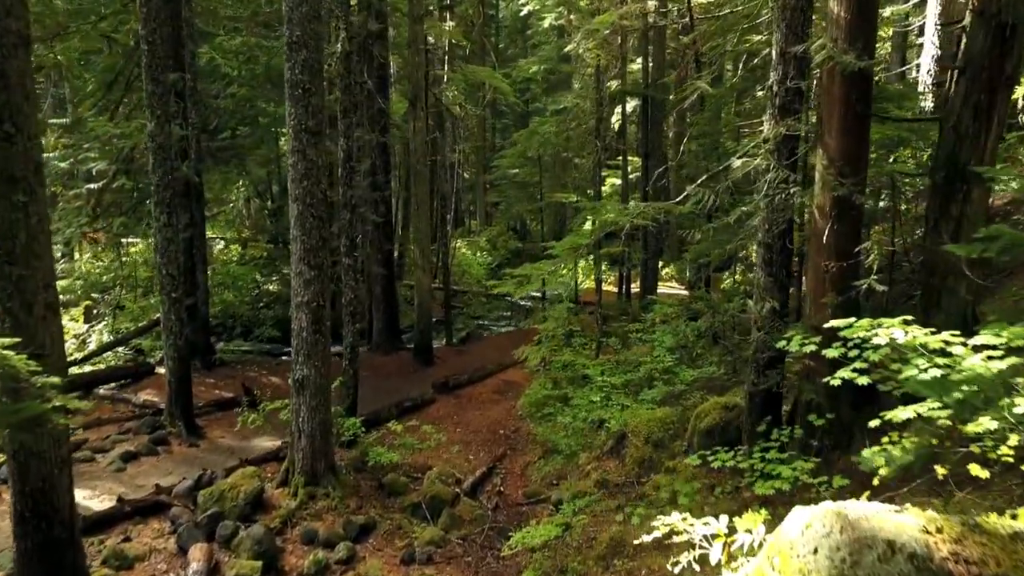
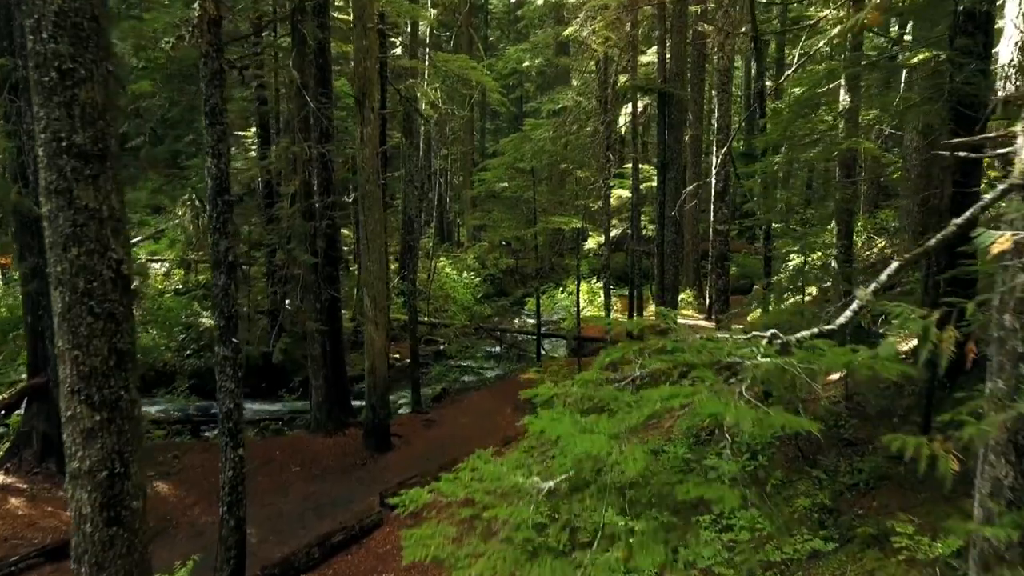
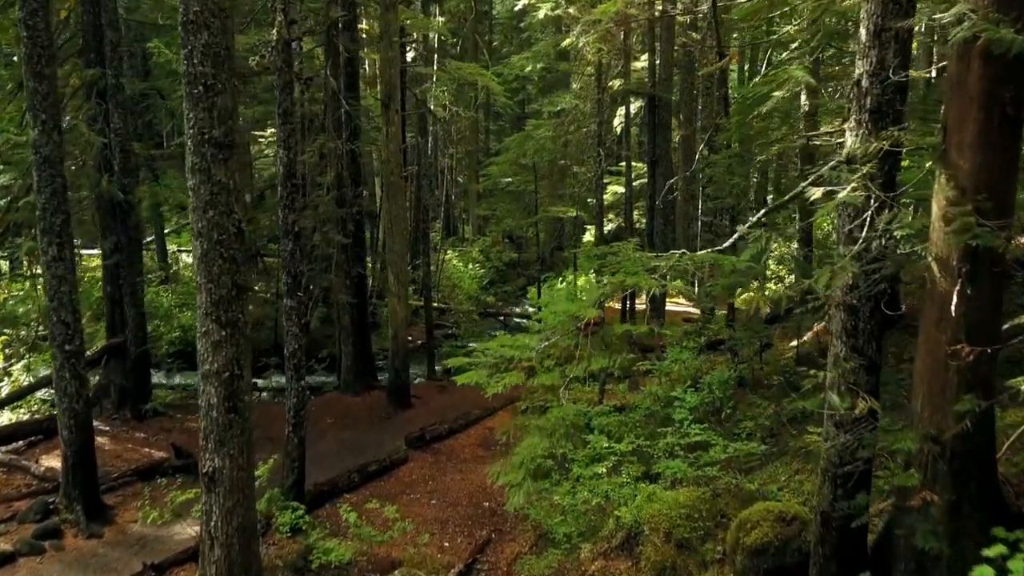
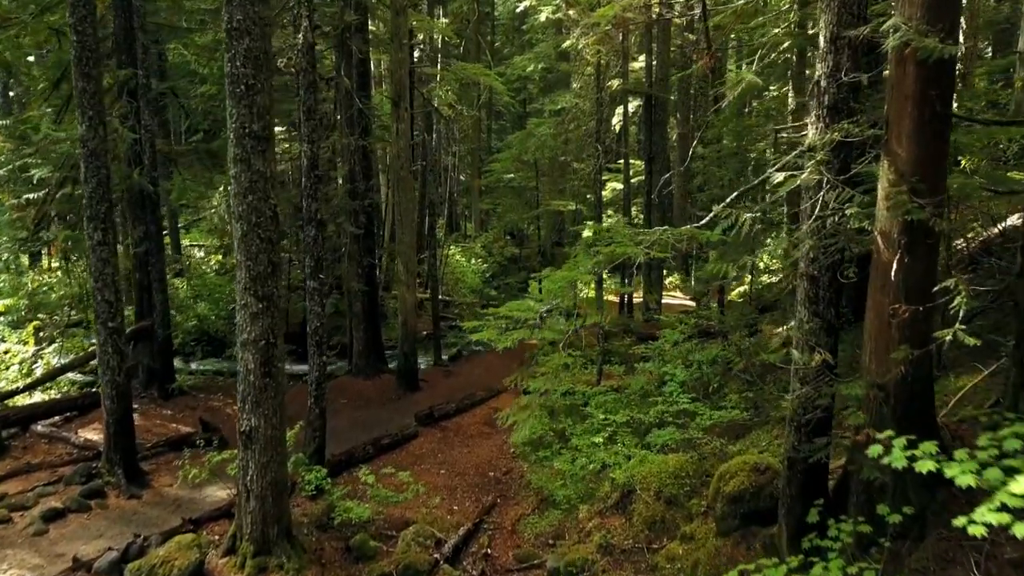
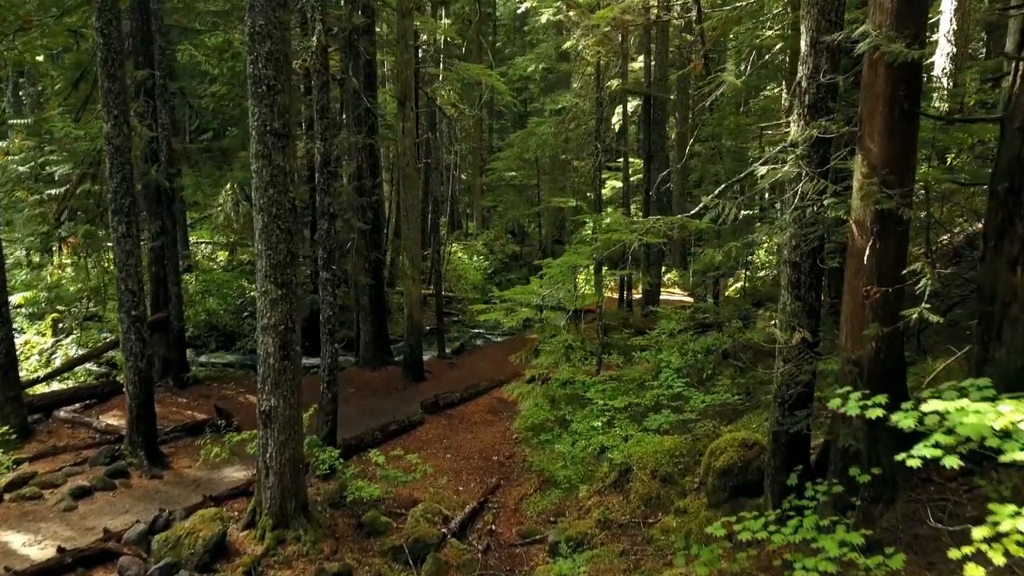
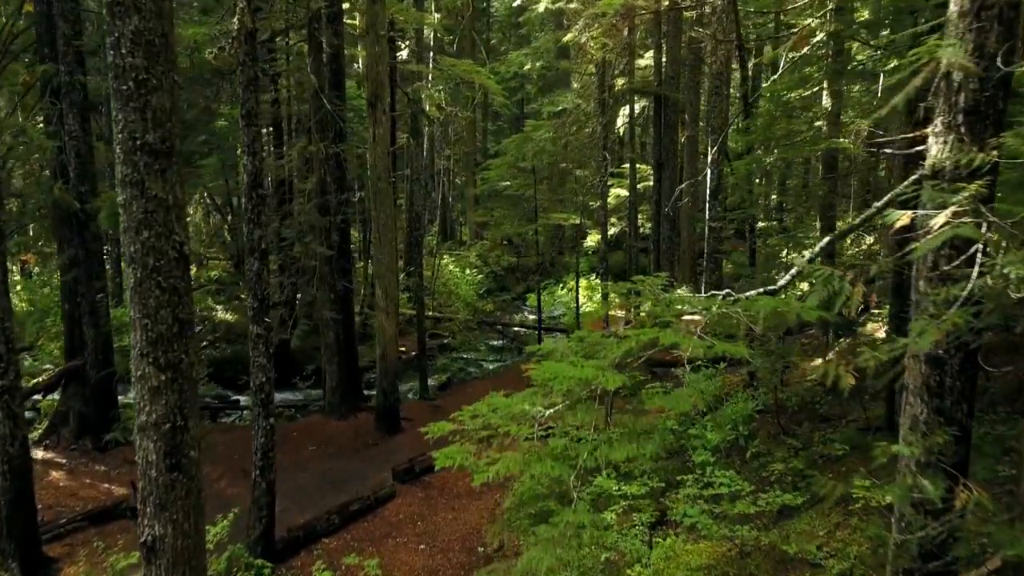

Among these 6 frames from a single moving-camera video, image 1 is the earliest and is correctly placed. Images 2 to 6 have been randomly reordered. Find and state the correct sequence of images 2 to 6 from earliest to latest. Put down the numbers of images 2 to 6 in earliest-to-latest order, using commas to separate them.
5, 4, 3, 6, 2
